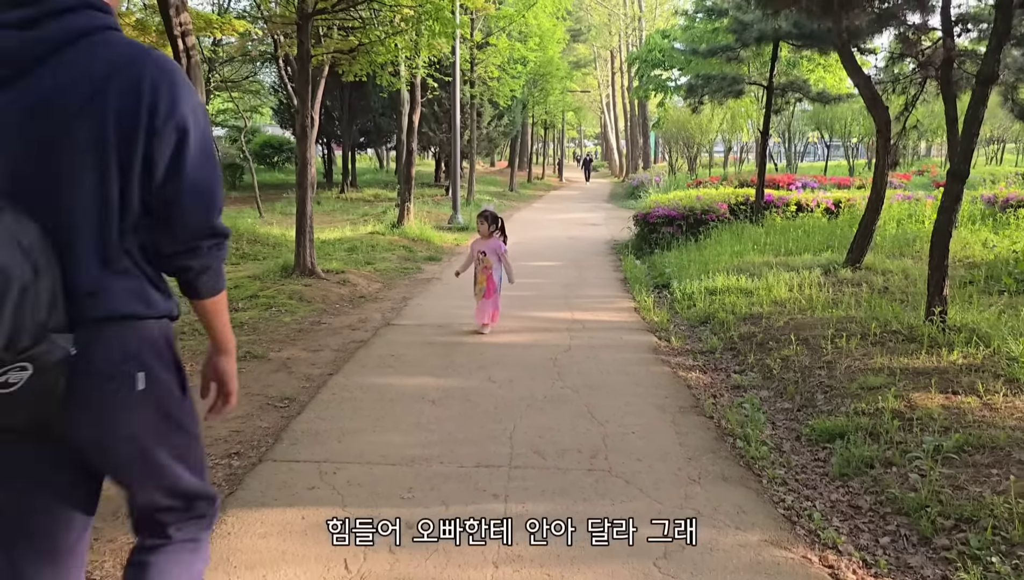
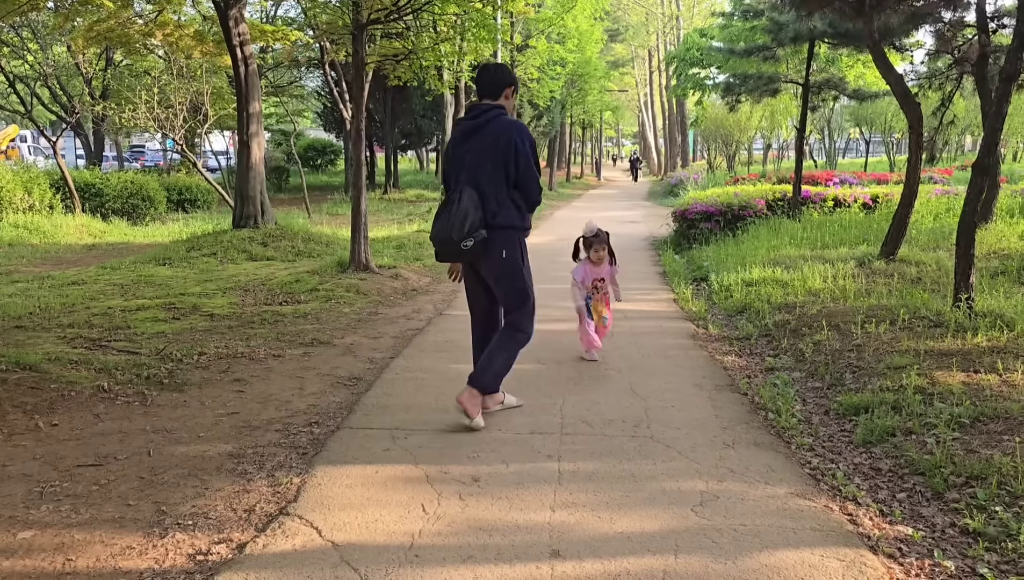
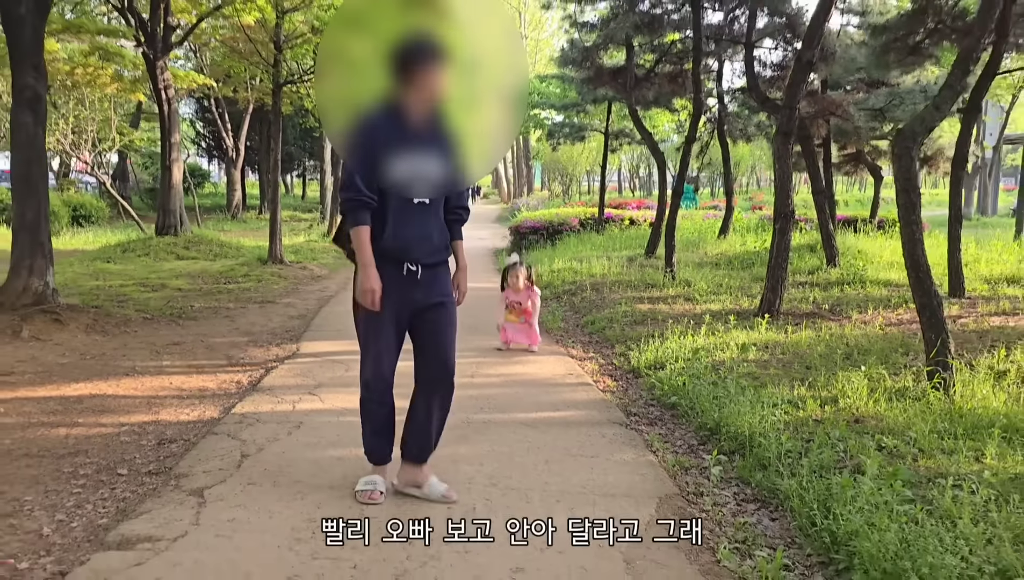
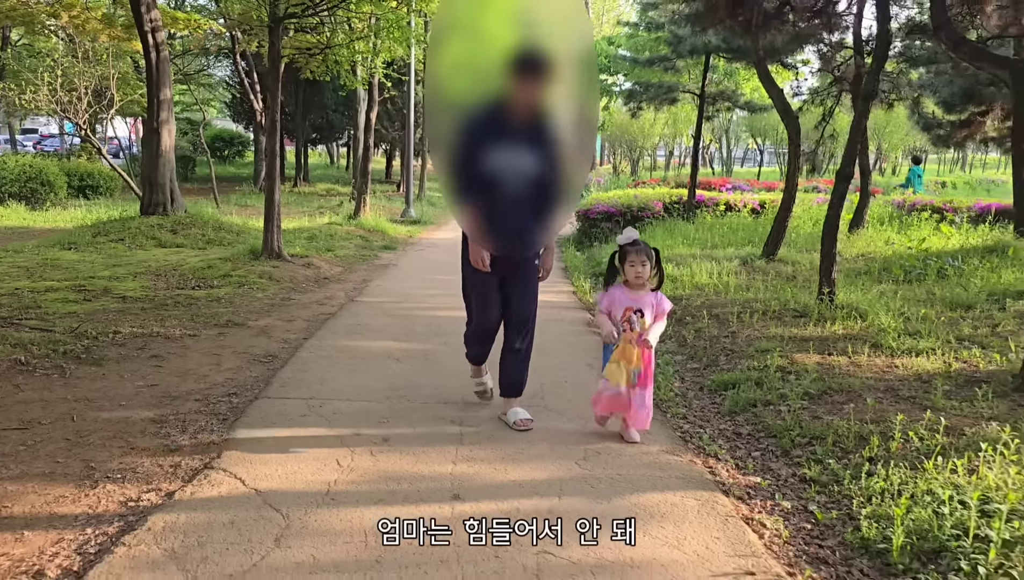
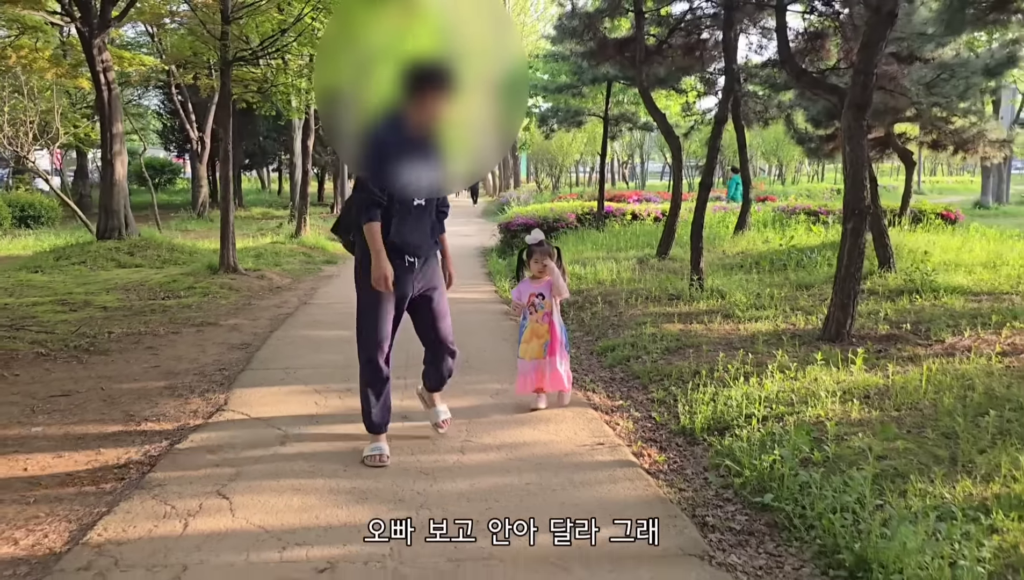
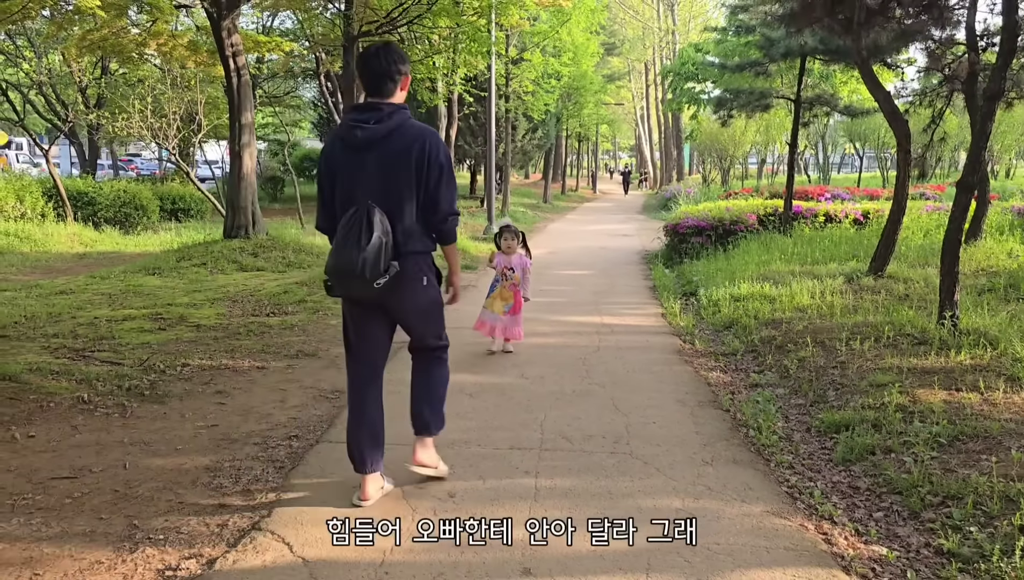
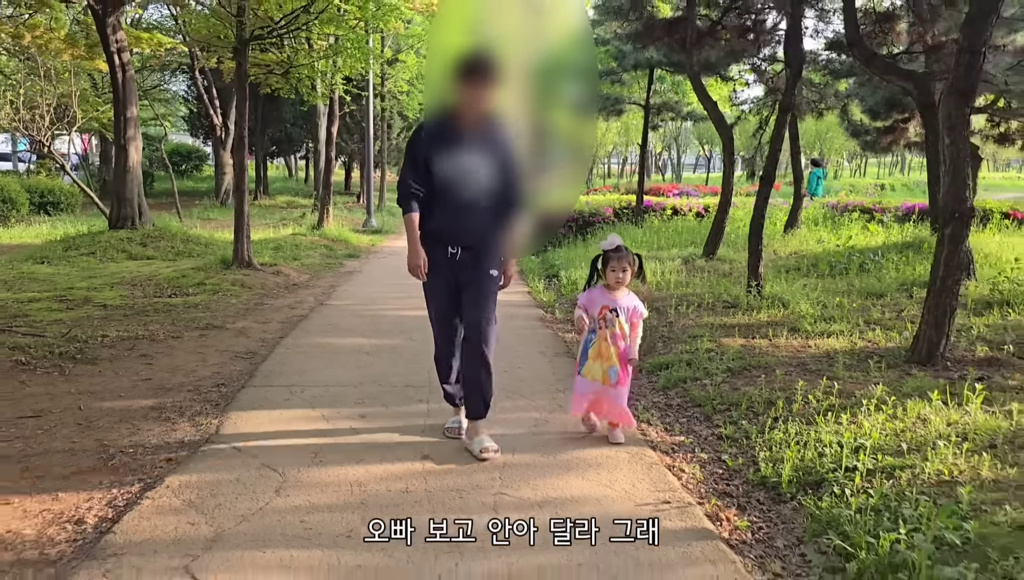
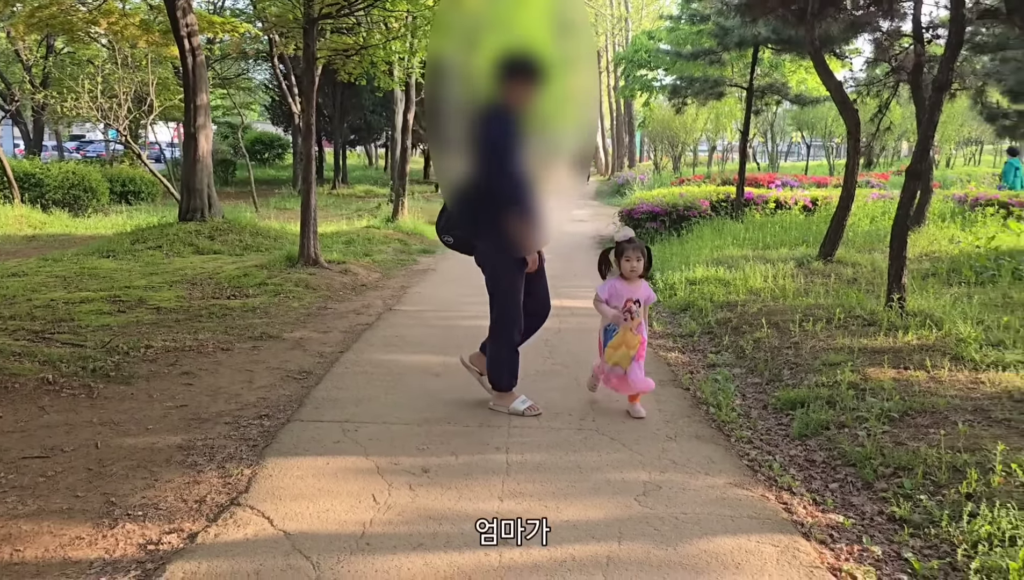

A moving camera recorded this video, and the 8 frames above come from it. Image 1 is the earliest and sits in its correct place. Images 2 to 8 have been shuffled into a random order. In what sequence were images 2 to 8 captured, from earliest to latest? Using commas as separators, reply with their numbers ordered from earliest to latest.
6, 2, 8, 4, 7, 5, 3
